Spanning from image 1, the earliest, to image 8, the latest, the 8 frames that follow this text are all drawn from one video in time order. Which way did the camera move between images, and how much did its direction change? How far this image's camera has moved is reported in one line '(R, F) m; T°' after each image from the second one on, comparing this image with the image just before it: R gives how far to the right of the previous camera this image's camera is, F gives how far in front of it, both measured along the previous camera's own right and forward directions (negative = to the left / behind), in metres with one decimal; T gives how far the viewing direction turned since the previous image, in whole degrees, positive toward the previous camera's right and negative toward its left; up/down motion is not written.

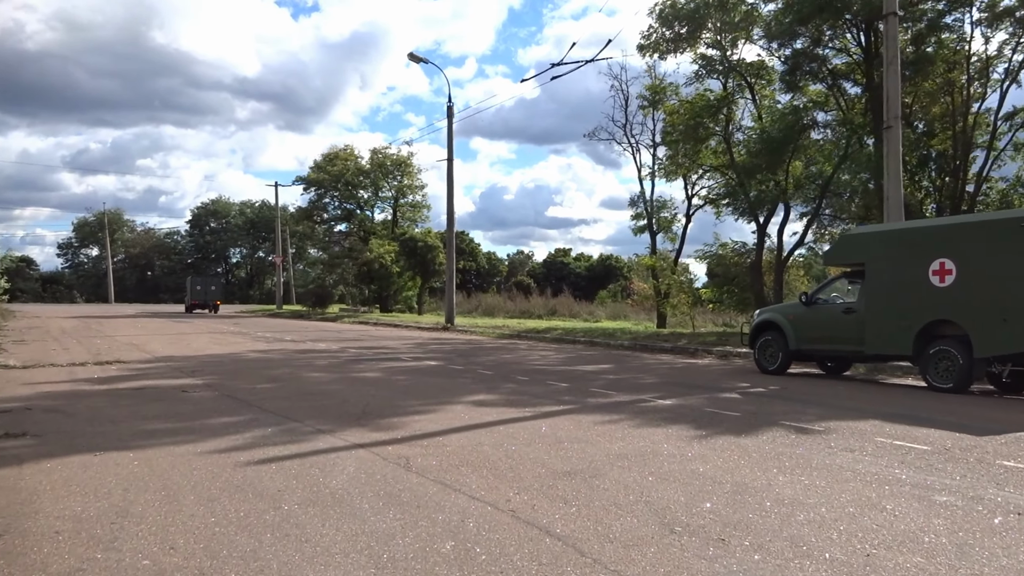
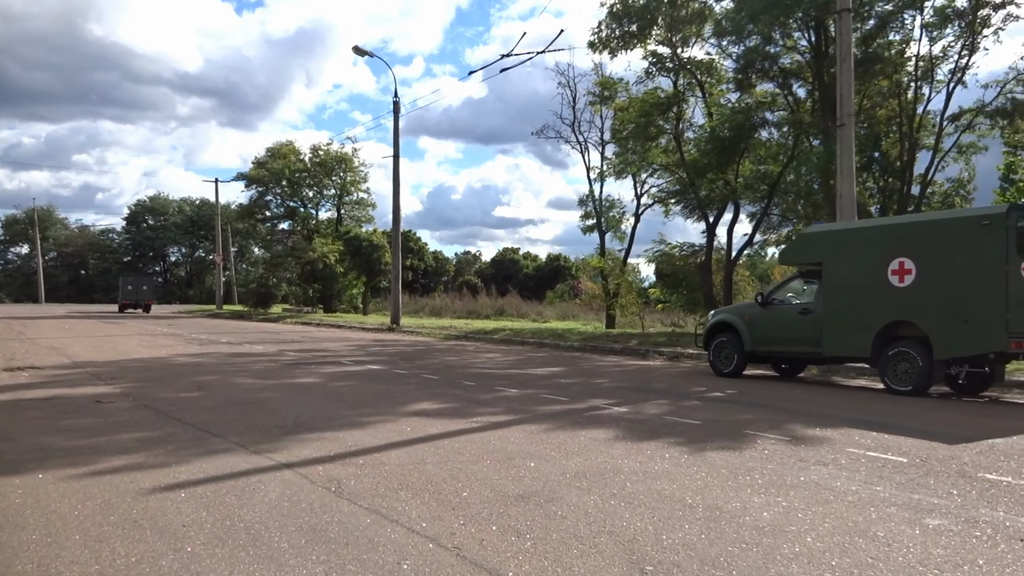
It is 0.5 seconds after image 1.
(0.0, +0.7) m; +4°
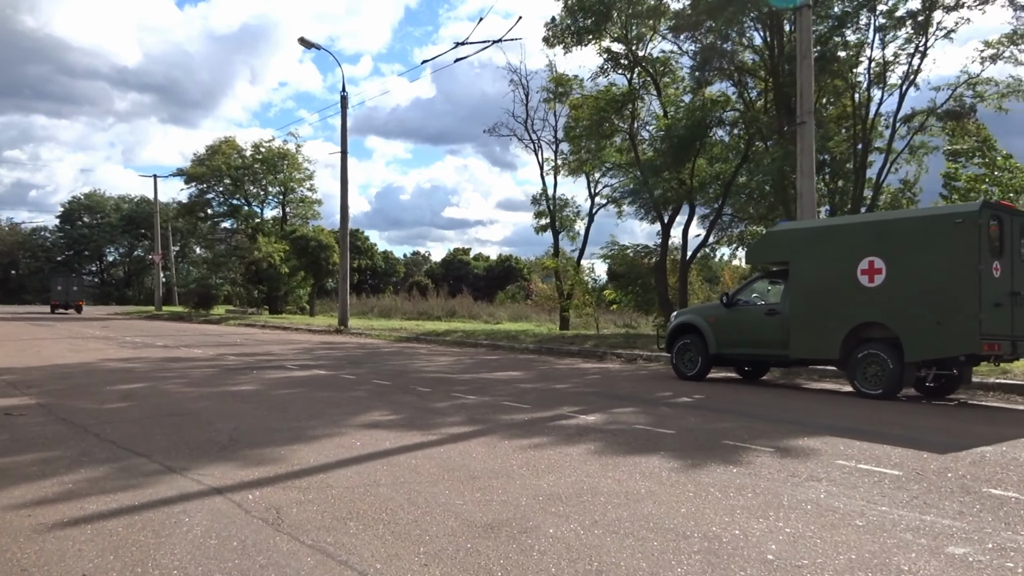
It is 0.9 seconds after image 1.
(-0.1, +0.7) m; +4°
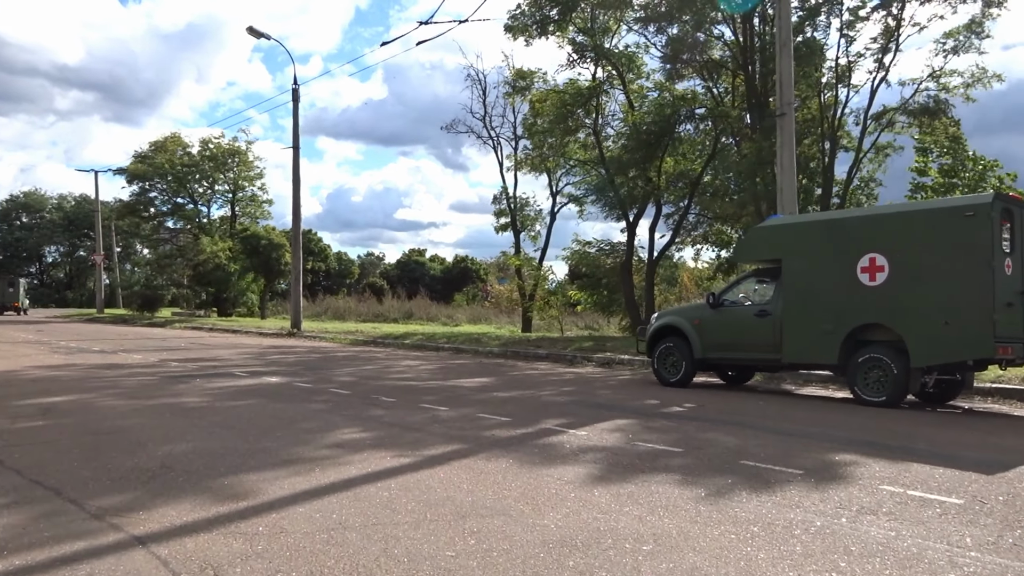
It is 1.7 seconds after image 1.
(-0.3, +1.1) m; +3°
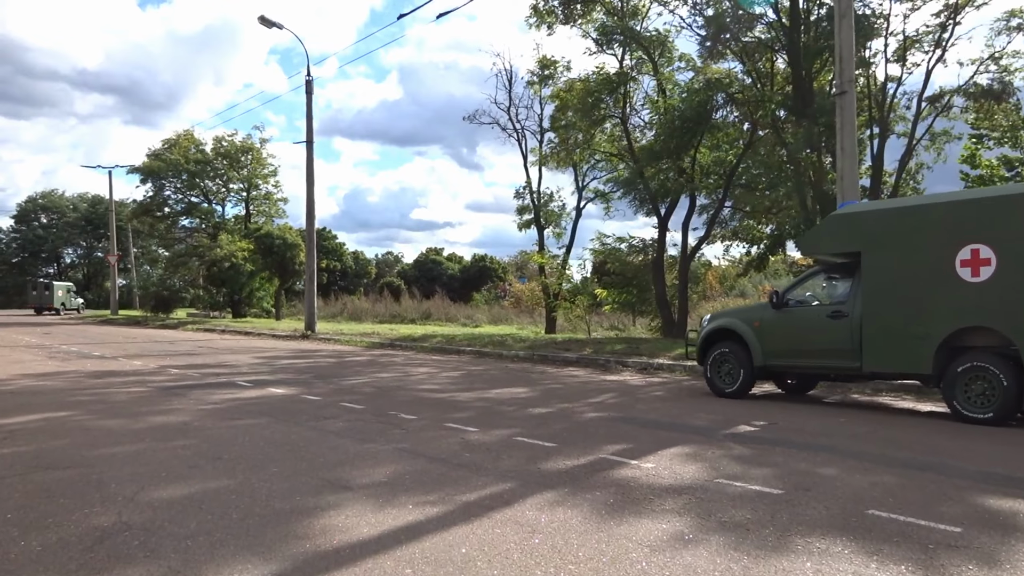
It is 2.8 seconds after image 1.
(-0.3, +1.5) m; -1°
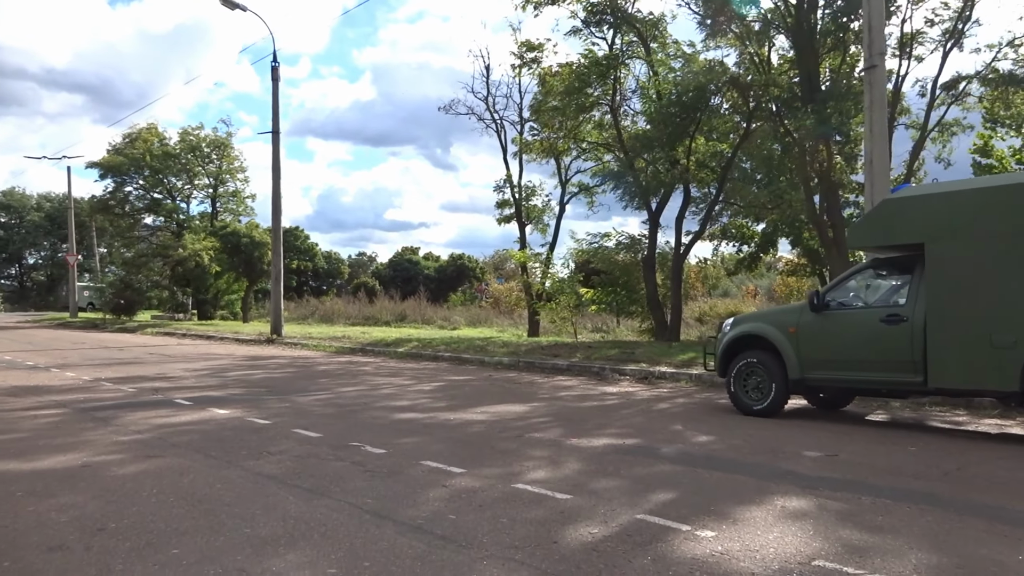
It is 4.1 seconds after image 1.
(-0.2, +1.9) m; +2°
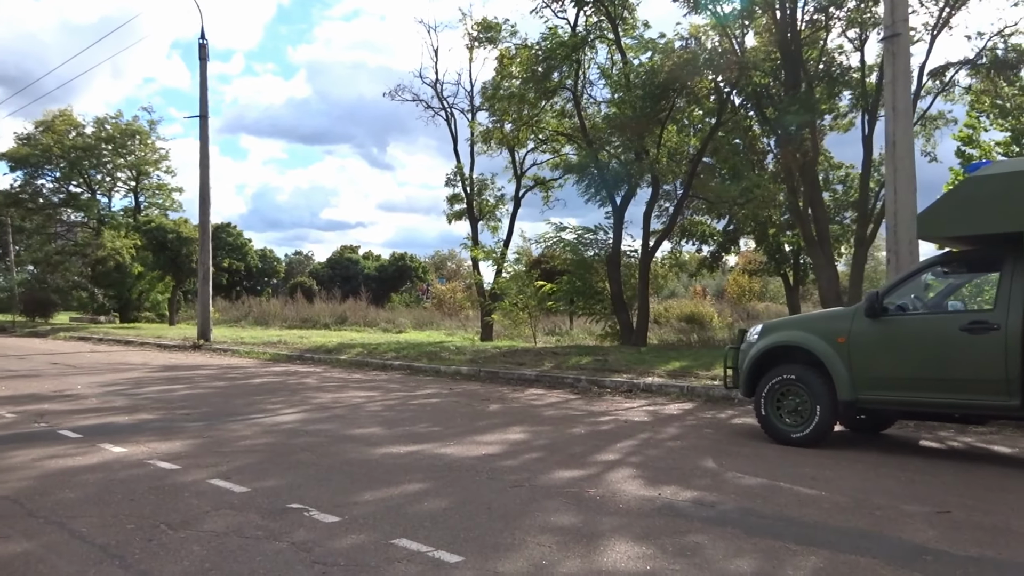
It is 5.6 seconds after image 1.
(-0.4, +2.1) m; +4°
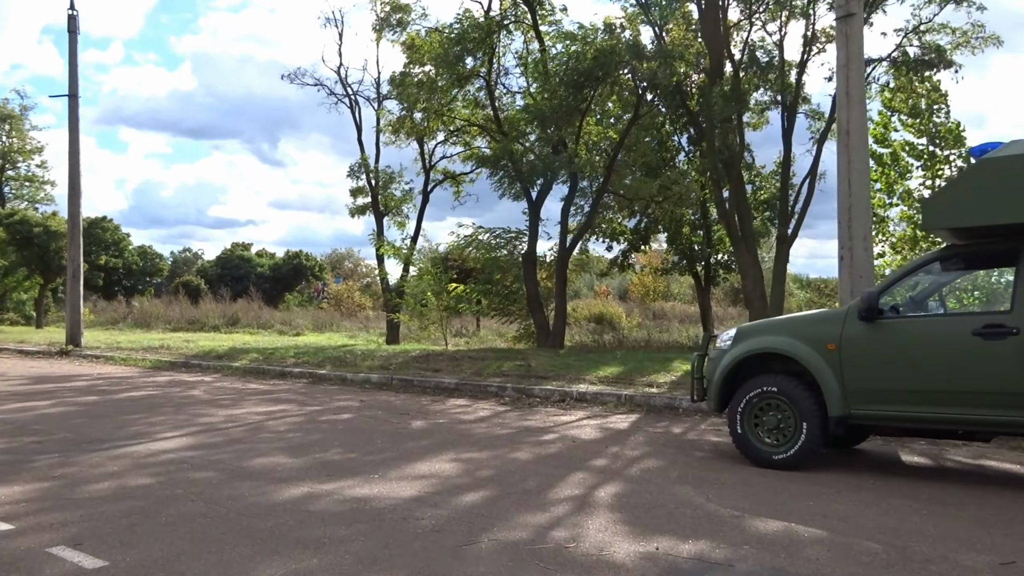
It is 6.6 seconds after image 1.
(-0.4, +1.4) m; +7°
